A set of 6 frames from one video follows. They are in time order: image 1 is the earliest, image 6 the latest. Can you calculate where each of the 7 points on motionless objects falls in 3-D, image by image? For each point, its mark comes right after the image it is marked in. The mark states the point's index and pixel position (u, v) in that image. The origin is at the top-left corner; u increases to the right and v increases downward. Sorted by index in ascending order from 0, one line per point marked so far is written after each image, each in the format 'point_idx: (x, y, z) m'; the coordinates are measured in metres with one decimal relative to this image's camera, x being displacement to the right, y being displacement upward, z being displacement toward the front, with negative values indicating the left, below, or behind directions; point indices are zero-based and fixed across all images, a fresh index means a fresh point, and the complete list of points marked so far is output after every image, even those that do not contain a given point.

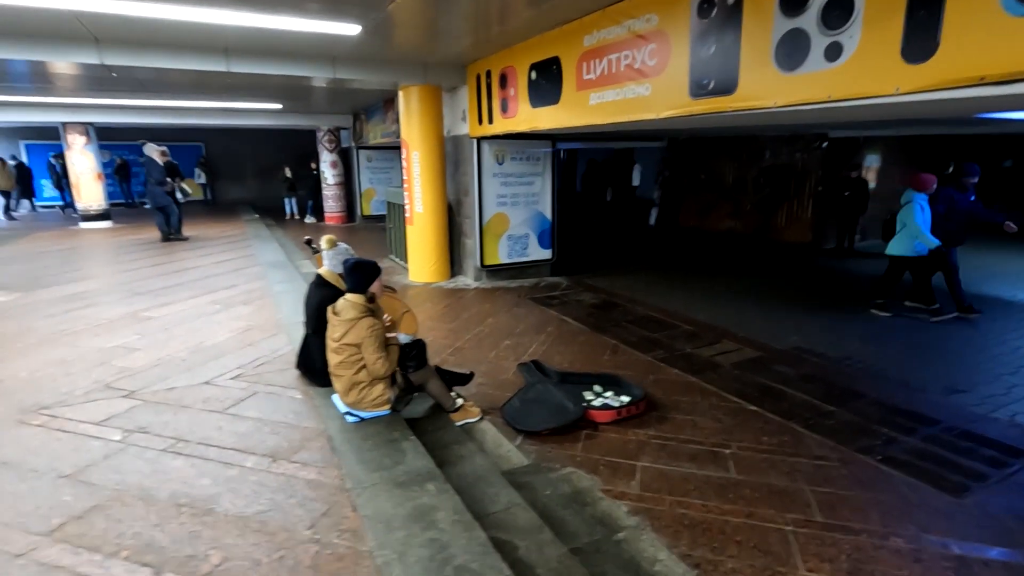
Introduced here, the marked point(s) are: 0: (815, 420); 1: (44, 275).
0: (+2.0, -0.9, +3.5) m
1: (-5.7, +0.2, +6.4) m
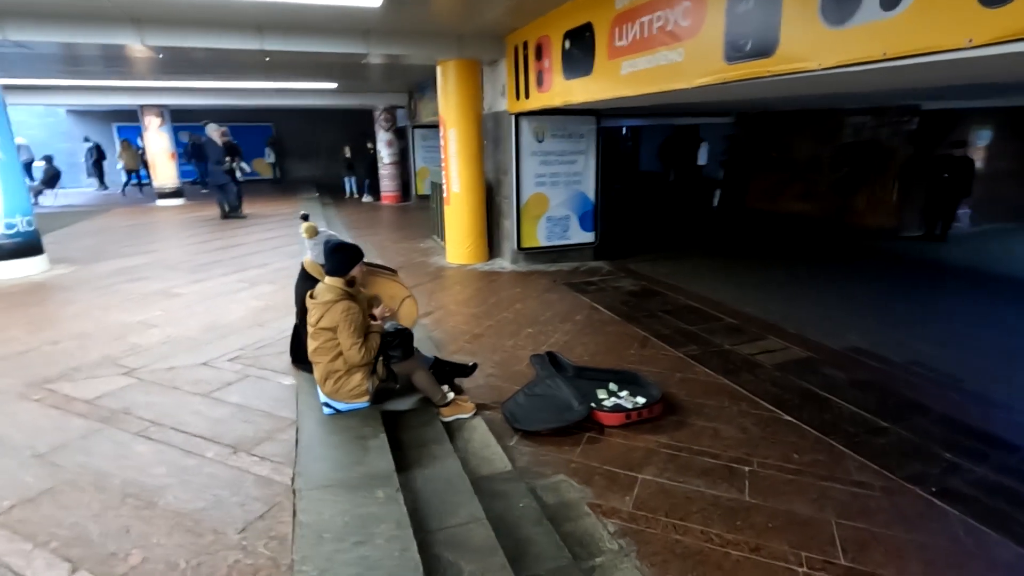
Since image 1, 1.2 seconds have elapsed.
0: (+1.9, -0.8, +3.0) m
1: (-5.2, +0.5, +6.9) m
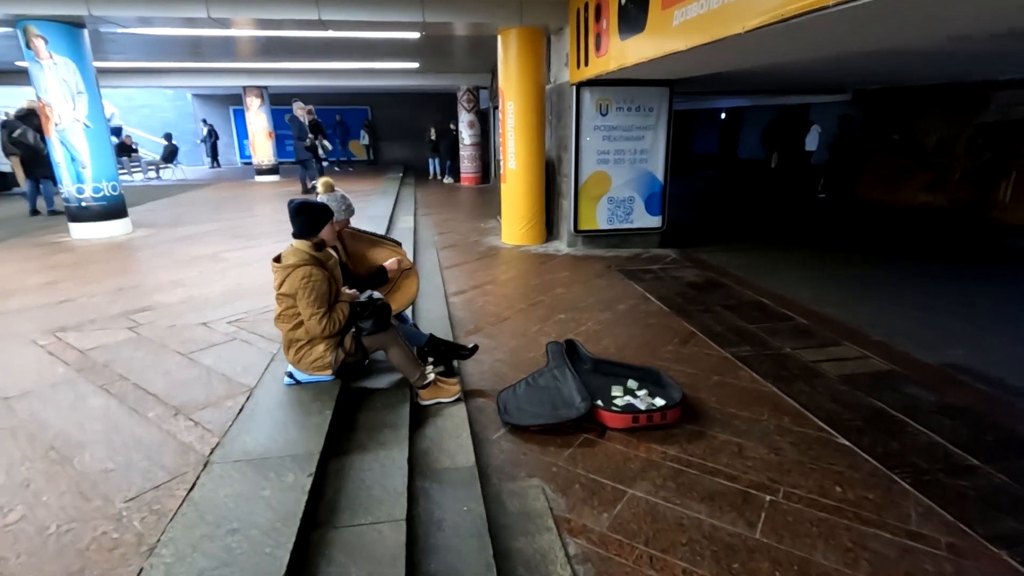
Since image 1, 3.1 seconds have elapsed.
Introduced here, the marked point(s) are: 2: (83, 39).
0: (+1.8, -0.8, +2.3) m
1: (-4.4, +1.0, +7.4) m
2: (-4.4, +2.5, +5.4) m
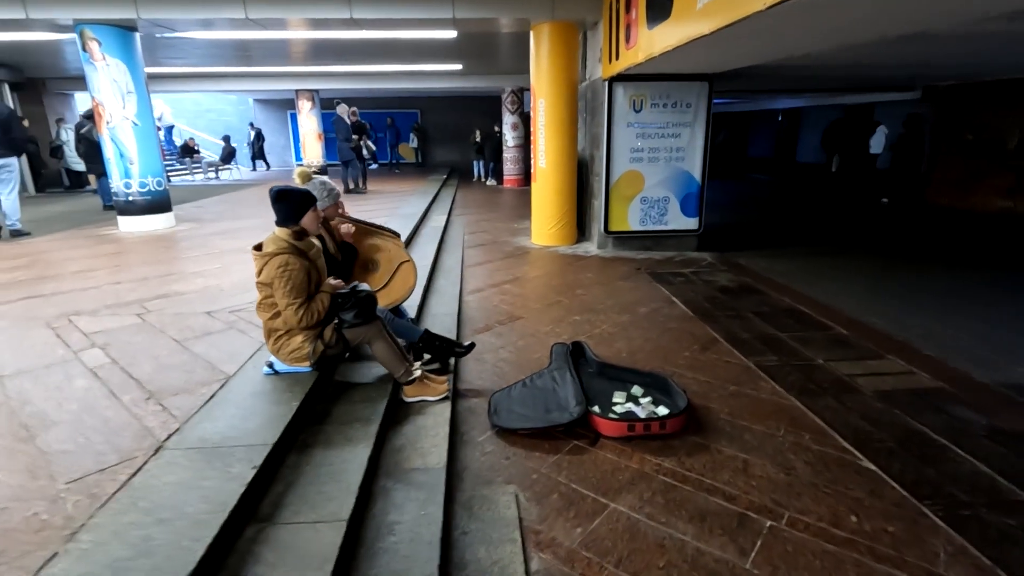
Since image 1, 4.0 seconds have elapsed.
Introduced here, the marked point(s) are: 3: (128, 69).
0: (+1.7, -0.8, +2.0) m
1: (-4.0, +1.1, +7.6) m
2: (-4.1, +2.6, +5.7) m
3: (-4.1, +2.3, +5.7) m
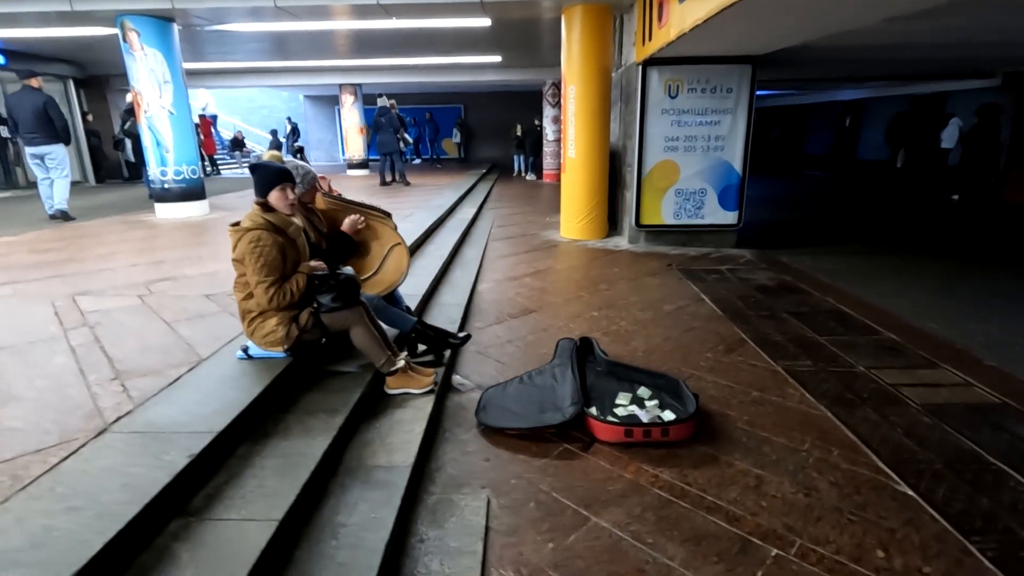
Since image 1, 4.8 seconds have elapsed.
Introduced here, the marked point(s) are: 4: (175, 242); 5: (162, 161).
0: (+1.6, -0.8, +1.7) m
1: (-3.5, +1.2, +7.8) m
2: (-3.7, +2.8, +5.9) m
3: (-3.8, +2.5, +5.8) m
4: (-3.1, +0.4, +4.9) m
5: (-4.0, +1.4, +6.1) m
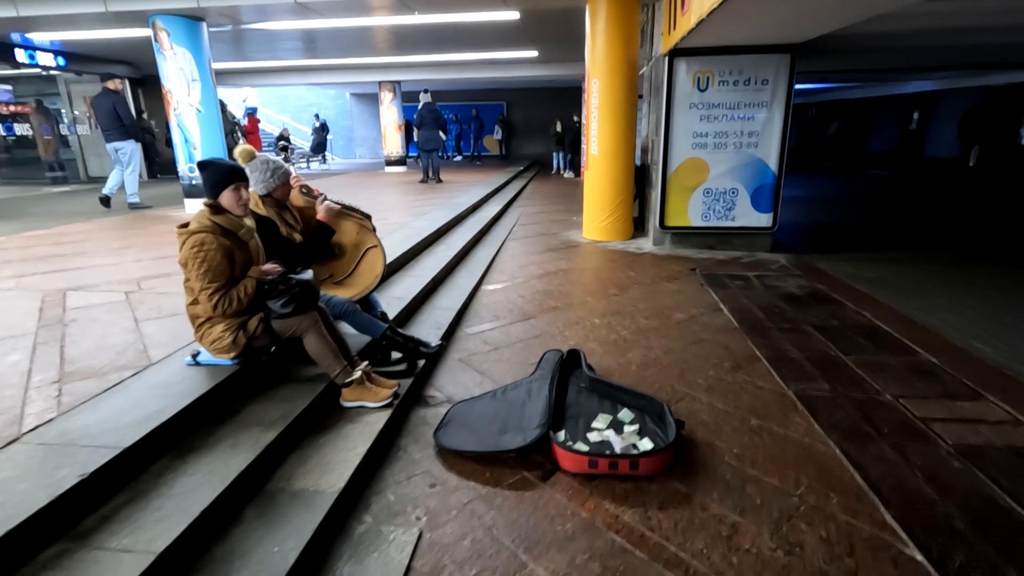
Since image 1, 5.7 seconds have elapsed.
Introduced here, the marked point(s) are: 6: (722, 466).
0: (+1.4, -0.9, +1.3) m
1: (-3.1, +1.3, +7.9) m
2: (-3.5, +2.9, +6.0) m
3: (-3.6, +2.6, +6.0) m
4: (-3.0, +0.5, +5.0) m
5: (-3.8, +1.5, +6.2) m
6: (+0.8, -0.7, +2.1) m
